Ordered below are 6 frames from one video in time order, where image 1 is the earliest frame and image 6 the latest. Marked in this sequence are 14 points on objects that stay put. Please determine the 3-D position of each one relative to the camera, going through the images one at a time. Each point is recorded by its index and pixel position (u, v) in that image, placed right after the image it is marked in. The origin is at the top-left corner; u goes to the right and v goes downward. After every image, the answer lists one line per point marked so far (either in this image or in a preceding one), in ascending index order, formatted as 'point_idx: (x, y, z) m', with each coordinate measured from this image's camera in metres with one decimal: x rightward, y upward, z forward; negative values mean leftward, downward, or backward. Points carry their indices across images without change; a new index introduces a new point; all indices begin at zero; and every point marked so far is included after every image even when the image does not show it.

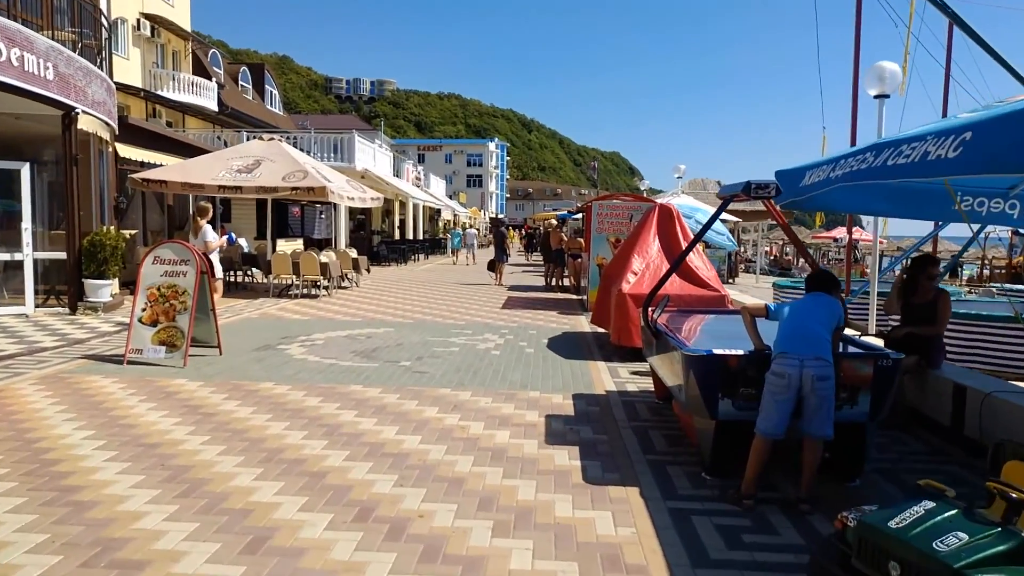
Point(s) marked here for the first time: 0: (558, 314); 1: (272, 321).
0: (+0.8, -0.4, +12.5) m
1: (-3.6, -0.5, +10.9) m
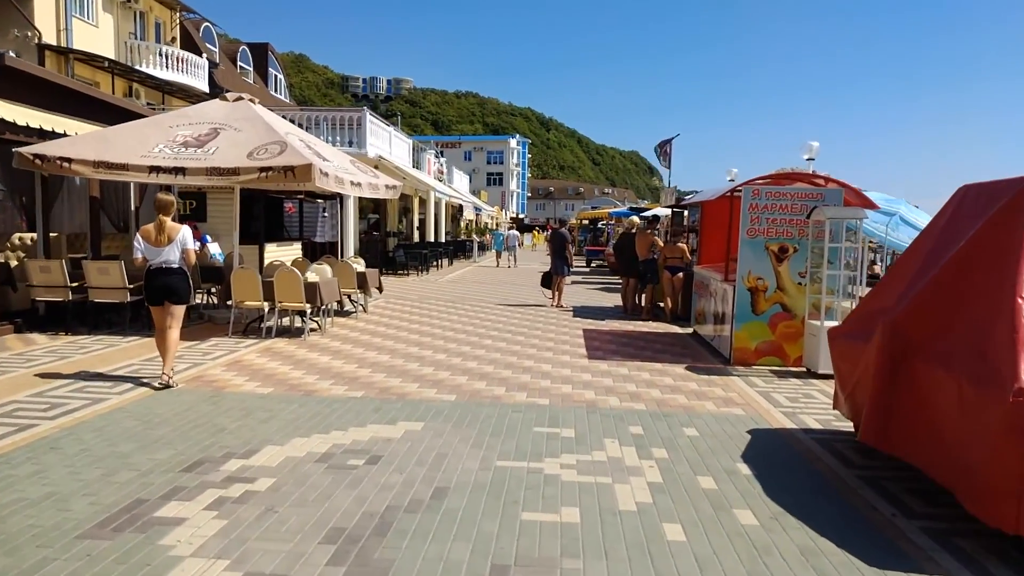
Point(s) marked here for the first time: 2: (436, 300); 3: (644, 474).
0: (+1.8, -0.9, +7.6) m
1: (-2.6, -0.9, +6.1) m
2: (-1.6, -0.3, +15.7) m
3: (+0.8, -1.1, +4.3) m
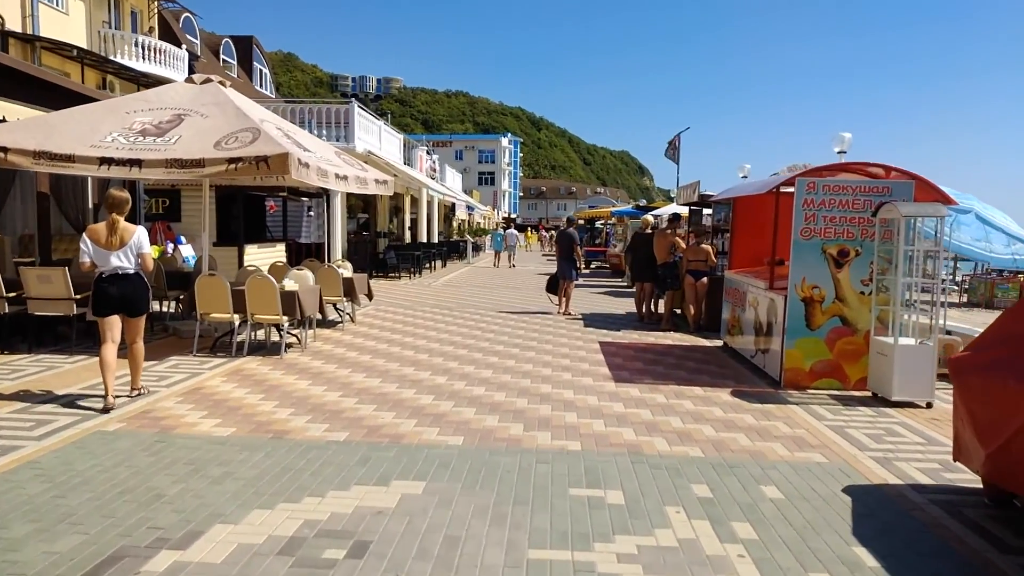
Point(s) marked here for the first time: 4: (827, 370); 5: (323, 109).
0: (+2.0, -1.0, +6.4) m
1: (-2.4, -1.0, +4.9) m
2: (-1.6, -0.4, +14.5) m
3: (+0.9, -1.2, +3.1) m
4: (+2.9, -0.8, +6.8) m
5: (-4.9, +4.6, +18.8) m
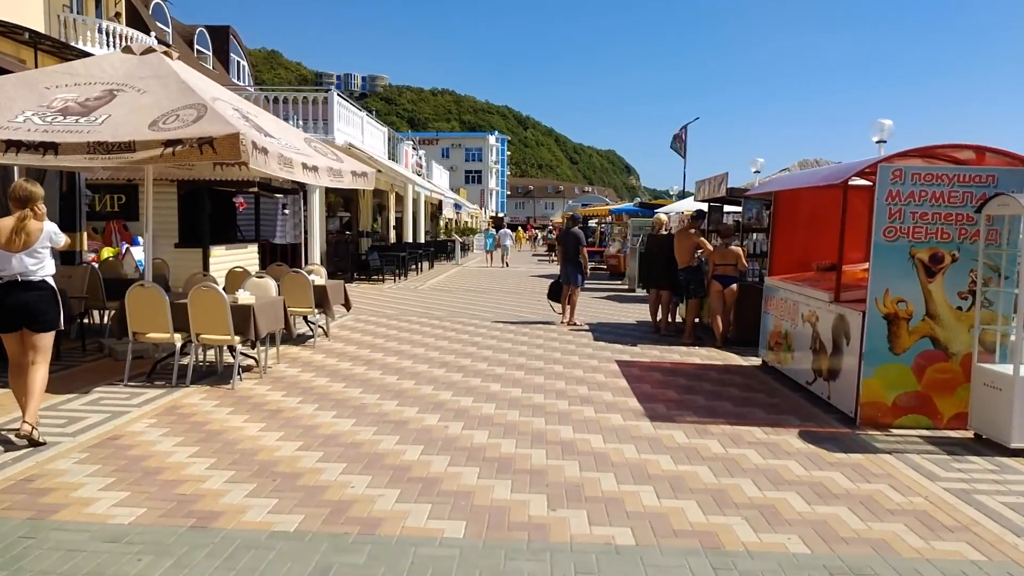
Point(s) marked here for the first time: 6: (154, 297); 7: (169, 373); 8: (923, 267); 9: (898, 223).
0: (+2.0, -1.1, +5.0) m
1: (-2.3, -1.1, +3.4) m
2: (-1.7, -0.5, +13.0) m
3: (+1.1, -1.3, +1.7) m
4: (+3.0, -0.9, +5.5) m
5: (-5.0, +4.5, +17.2) m
6: (-3.1, -0.1, +6.3) m
7: (-3.1, -0.7, +6.7) m
8: (+3.0, +0.1, +5.3) m
9: (+2.8, +0.5, +5.3) m
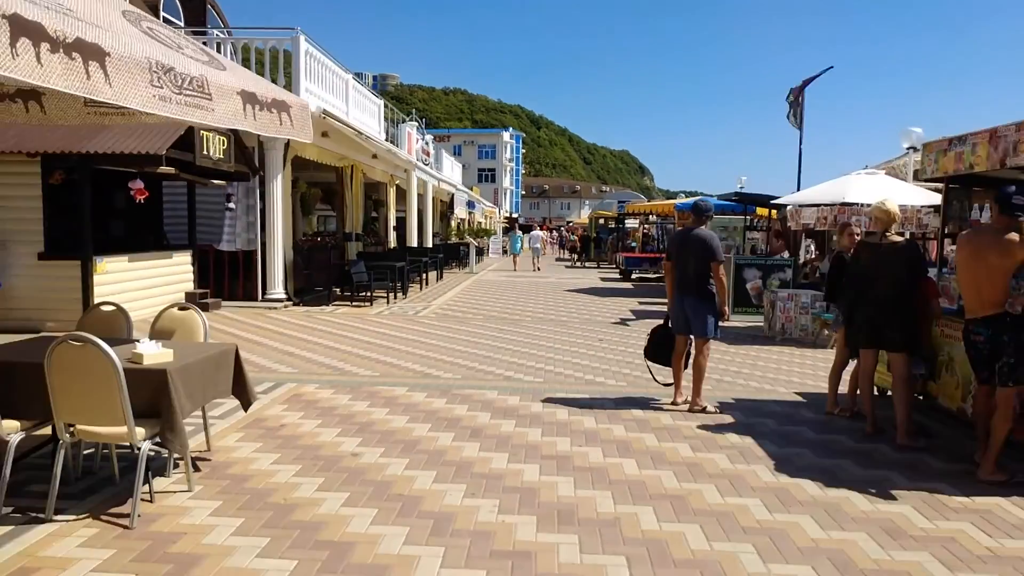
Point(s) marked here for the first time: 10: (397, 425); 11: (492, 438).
0: (+2.5, -1.5, 0.0) m
1: (-1.9, -1.5, -1.6) m
2: (-1.1, -0.9, +8.0) m
3: (+1.5, -1.7, -3.4) m
4: (+3.5, -1.3, +0.4) m
5: (-4.3, +4.1, +12.3) m
6: (-2.6, -0.5, +1.4) m
7: (-2.6, -1.2, +1.7) m
8: (+3.5, -0.3, +0.2) m
9: (+3.3, +0.1, +0.3) m
10: (-0.8, -1.0, +5.1) m
11: (-0.1, -1.0, +4.8) m
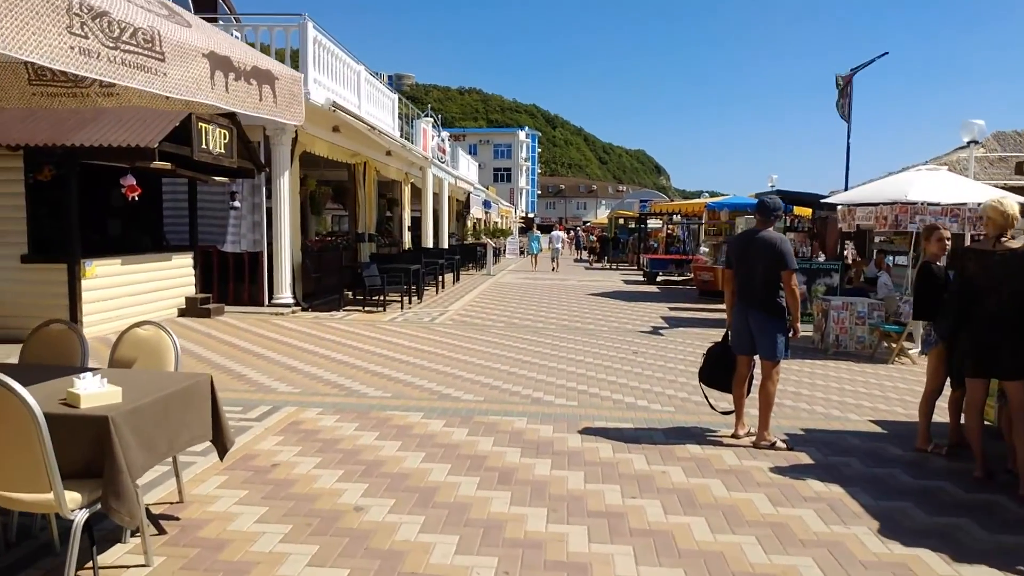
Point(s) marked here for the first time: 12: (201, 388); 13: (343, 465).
0: (+2.6, -1.6, -0.9) m
1: (-1.8, -1.6, -2.4) m
2: (-0.8, -1.0, +7.2) m
3: (+1.5, -1.8, -4.2) m
4: (+3.6, -1.4, -0.5) m
5: (-4.0, +4.0, +11.5) m
6: (-2.4, -0.6, +0.6) m
7: (-2.5, -1.2, +0.9) m
8: (+3.6, -0.4, -0.7) m
9: (+3.4, 0.0, -0.7) m
10: (-0.6, -1.0, +4.3) m
11: (+0.1, -1.1, +4.0) m
12: (-1.4, -0.5, +3.3) m
13: (-1.0, -1.0, +4.3) m
